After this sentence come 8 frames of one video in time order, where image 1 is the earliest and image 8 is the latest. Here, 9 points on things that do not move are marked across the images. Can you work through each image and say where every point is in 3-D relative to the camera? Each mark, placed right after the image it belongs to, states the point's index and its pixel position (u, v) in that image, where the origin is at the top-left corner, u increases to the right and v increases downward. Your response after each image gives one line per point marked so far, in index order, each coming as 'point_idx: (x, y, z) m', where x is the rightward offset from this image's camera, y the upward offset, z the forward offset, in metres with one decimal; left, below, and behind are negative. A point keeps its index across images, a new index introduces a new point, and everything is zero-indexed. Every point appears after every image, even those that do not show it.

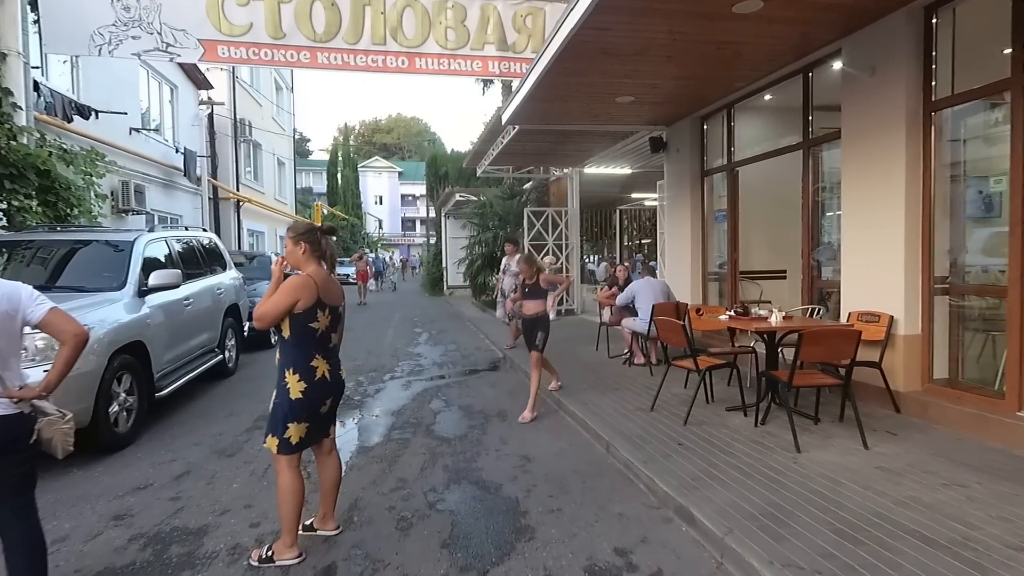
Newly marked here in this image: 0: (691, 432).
0: (+2.1, -1.7, +5.1) m
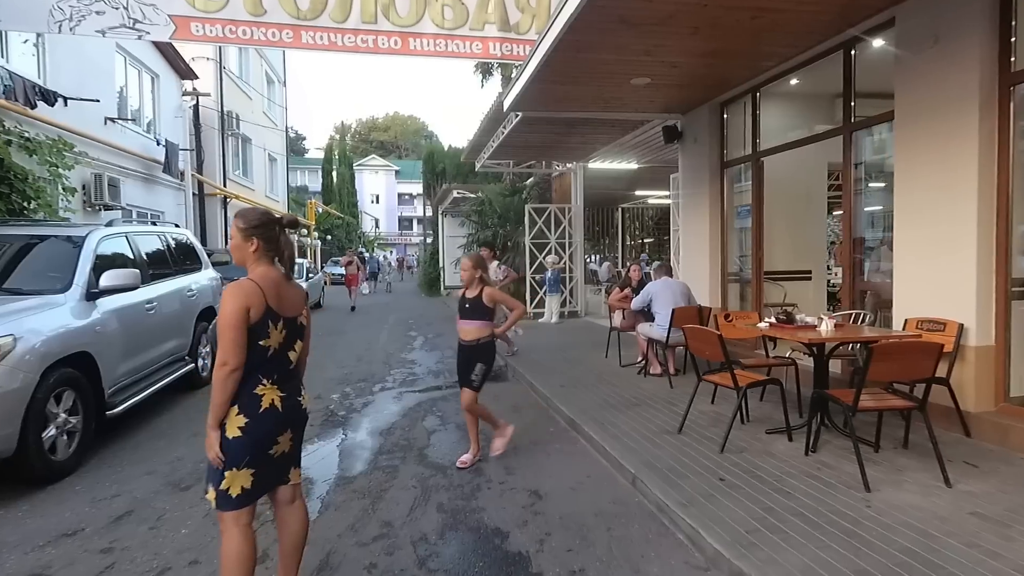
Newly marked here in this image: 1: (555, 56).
0: (+2.2, -1.7, +4.3) m
1: (+0.7, +3.6, +6.8) m
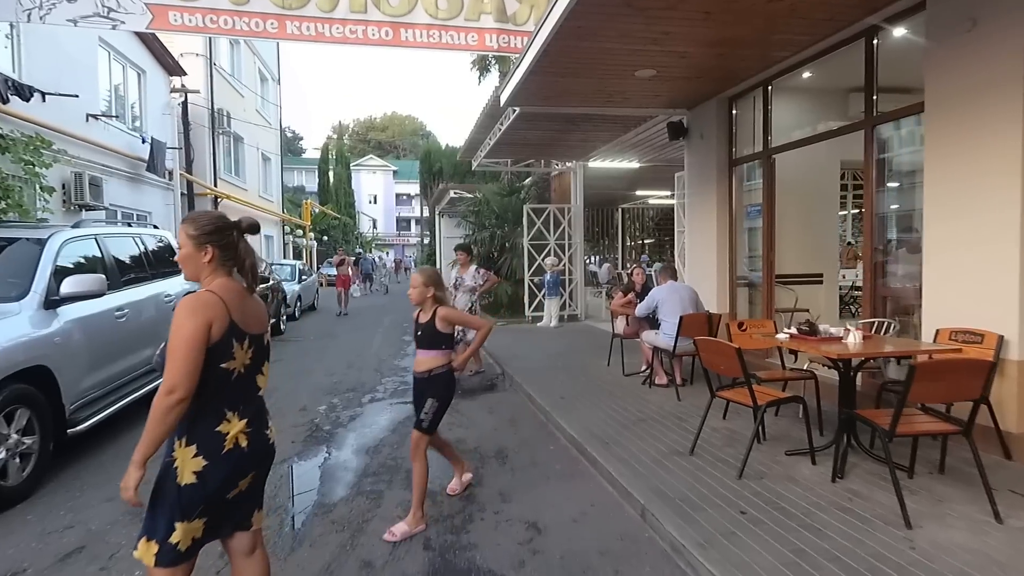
0: (+2.1, -1.8, +3.9) m
1: (+0.6, +3.5, +6.3) m
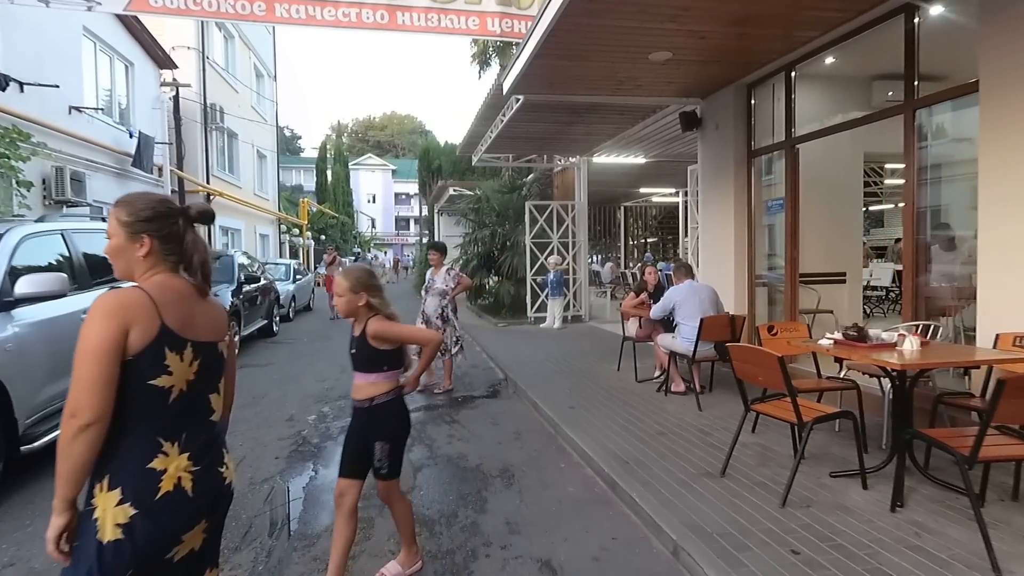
0: (+2.2, -1.8, +3.4) m
1: (+0.7, +3.5, +5.8) m
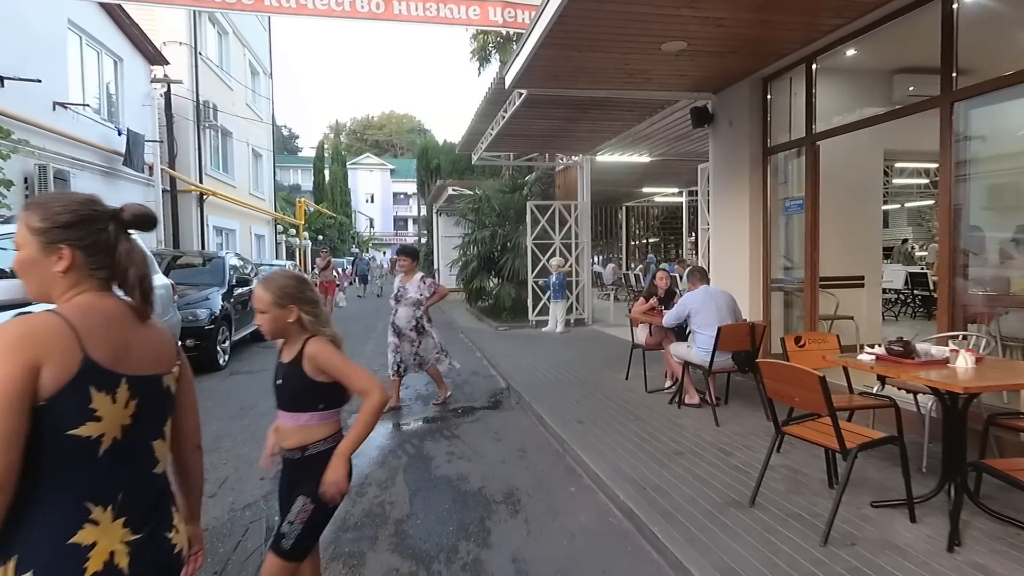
0: (+2.2, -1.9, +3.0) m
1: (+0.7, +3.4, +5.4) m
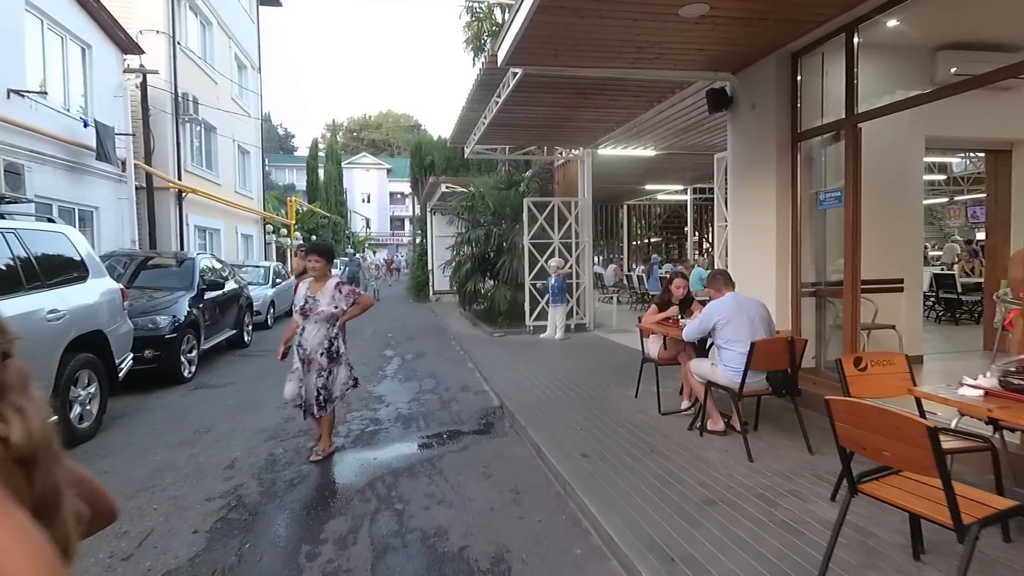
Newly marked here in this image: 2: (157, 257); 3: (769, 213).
0: (+2.2, -2.0, +2.0) m
1: (+0.6, +3.3, +4.4) m
2: (-9.0, +0.8, +11.2) m
3: (+3.8, +1.1, +6.6) m
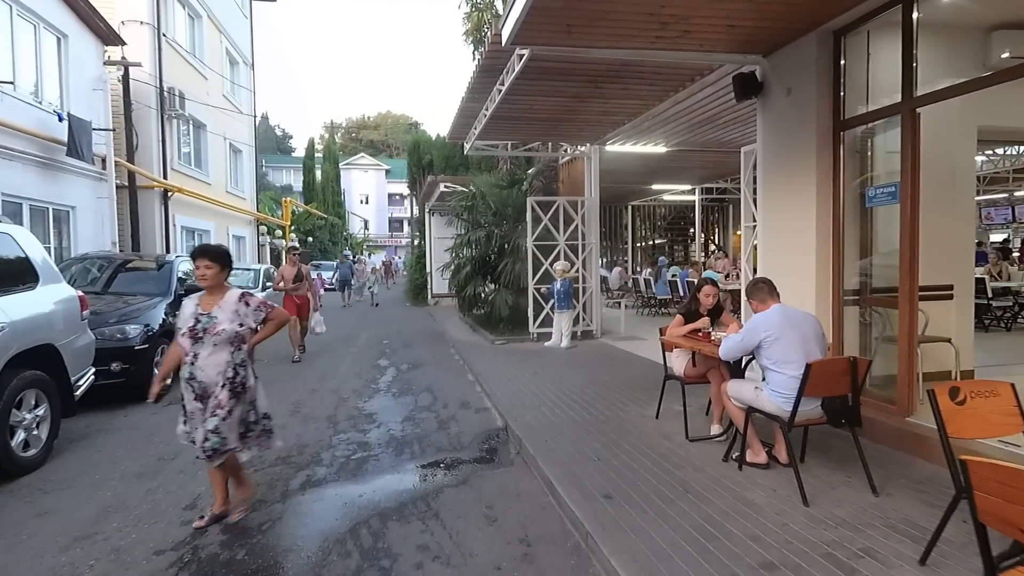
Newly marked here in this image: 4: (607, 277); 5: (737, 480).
0: (+2.3, -2.0, +1.3) m
1: (+0.7, +3.2, +3.7) m
2: (-8.9, +0.7, +10.4) m
3: (+3.9, +1.0, +5.9) m
4: (+4.2, +0.5, +19.6) m
5: (+2.2, -1.8, +4.2) m
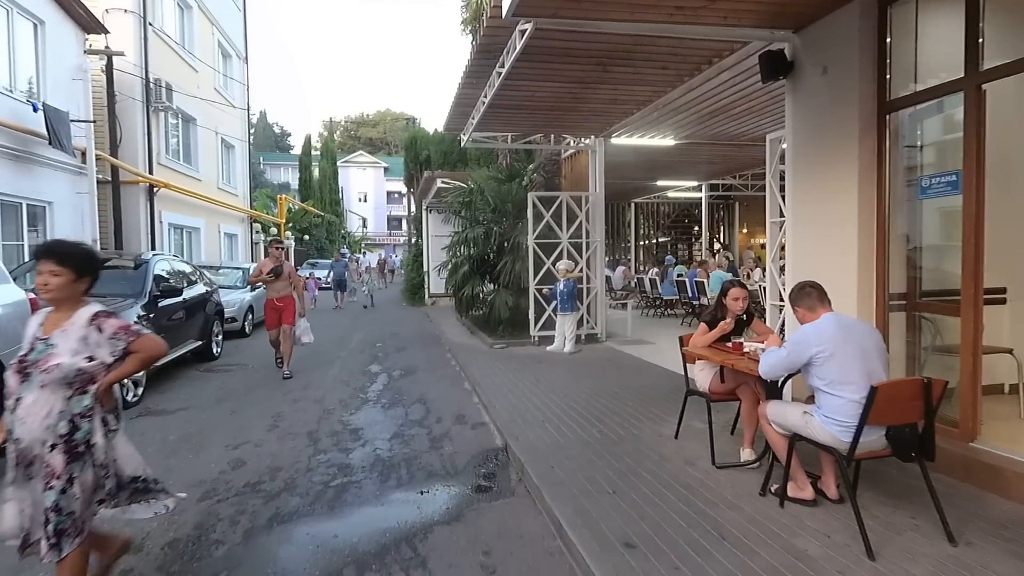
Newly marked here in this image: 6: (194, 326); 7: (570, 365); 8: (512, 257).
0: (+2.3, -2.1, +0.6) m
1: (+0.7, +3.2, +3.0) m
2: (-8.9, +0.7, +9.7) m
3: (+3.9, +1.0, +5.2) m
4: (+4.2, +0.5, +18.9) m
5: (+2.2, -1.9, +3.6) m
6: (-7.4, -0.9, +10.3) m
7: (+1.2, -1.6, +9.3) m
8: (0.0, +0.8, +12.0) m
